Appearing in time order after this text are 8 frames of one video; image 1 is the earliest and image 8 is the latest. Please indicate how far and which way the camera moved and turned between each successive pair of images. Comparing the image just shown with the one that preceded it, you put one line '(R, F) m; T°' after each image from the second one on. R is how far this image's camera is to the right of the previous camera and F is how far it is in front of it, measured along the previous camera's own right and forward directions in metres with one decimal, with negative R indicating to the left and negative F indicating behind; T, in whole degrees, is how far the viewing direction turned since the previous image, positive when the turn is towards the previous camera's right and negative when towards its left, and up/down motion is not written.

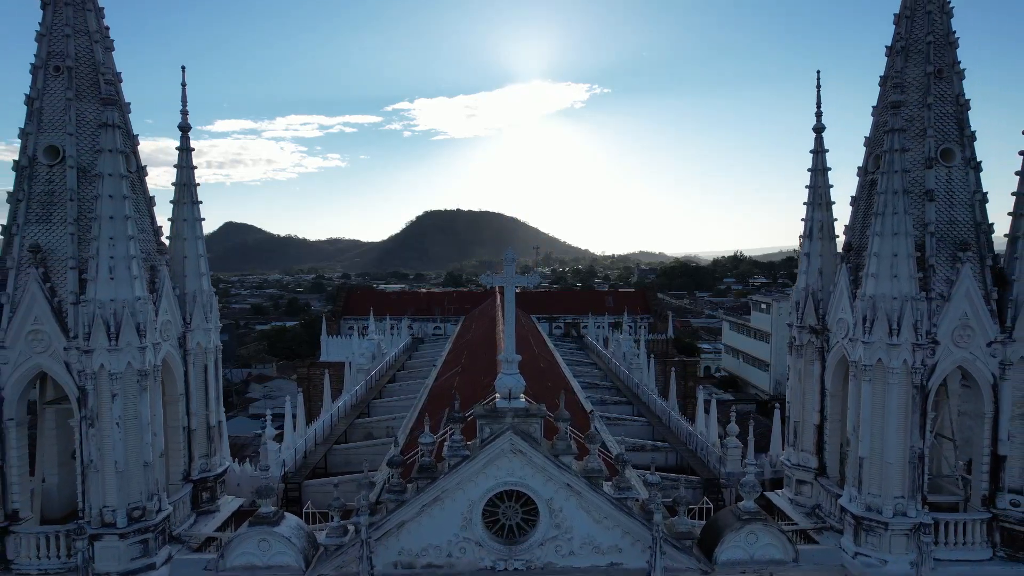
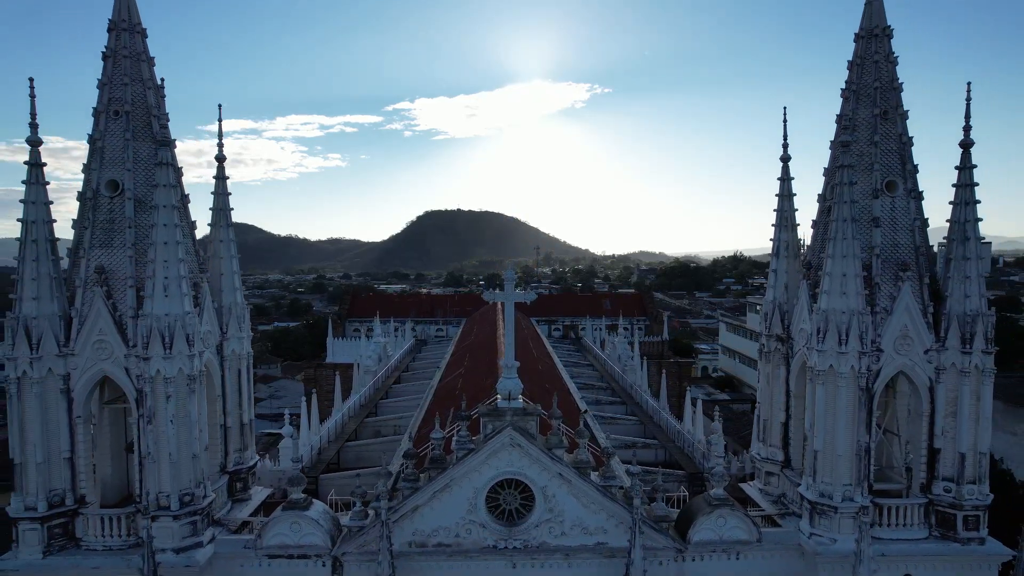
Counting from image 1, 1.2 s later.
(0.0, -1.1) m; 0°
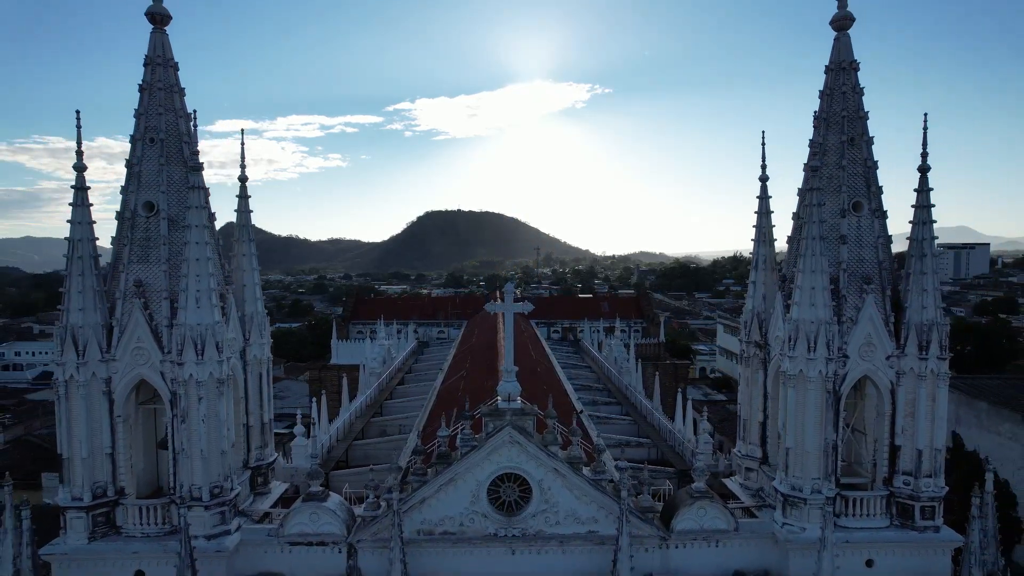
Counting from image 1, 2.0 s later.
(0.0, -0.8) m; 0°
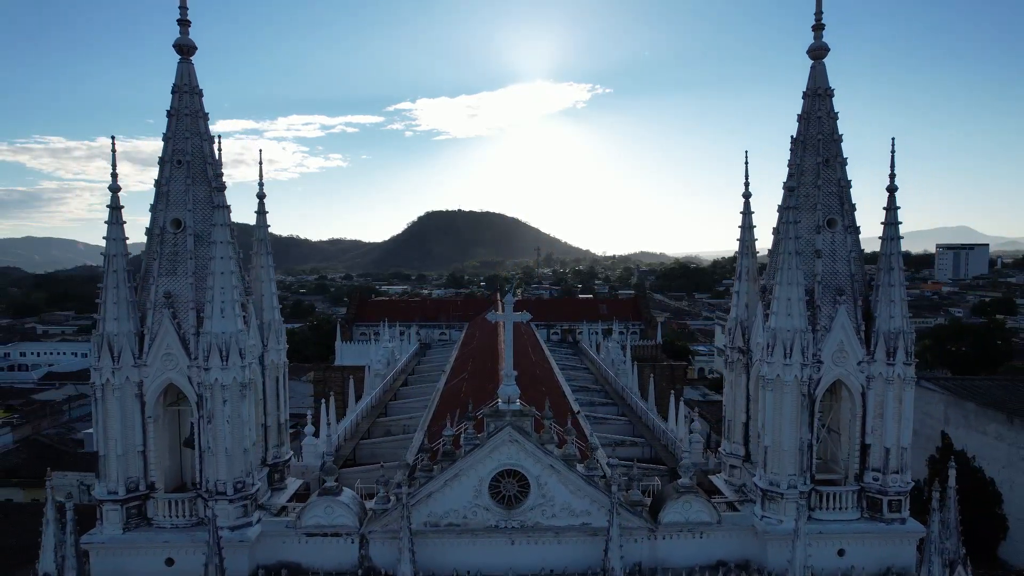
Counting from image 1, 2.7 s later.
(0.0, -0.7) m; 0°
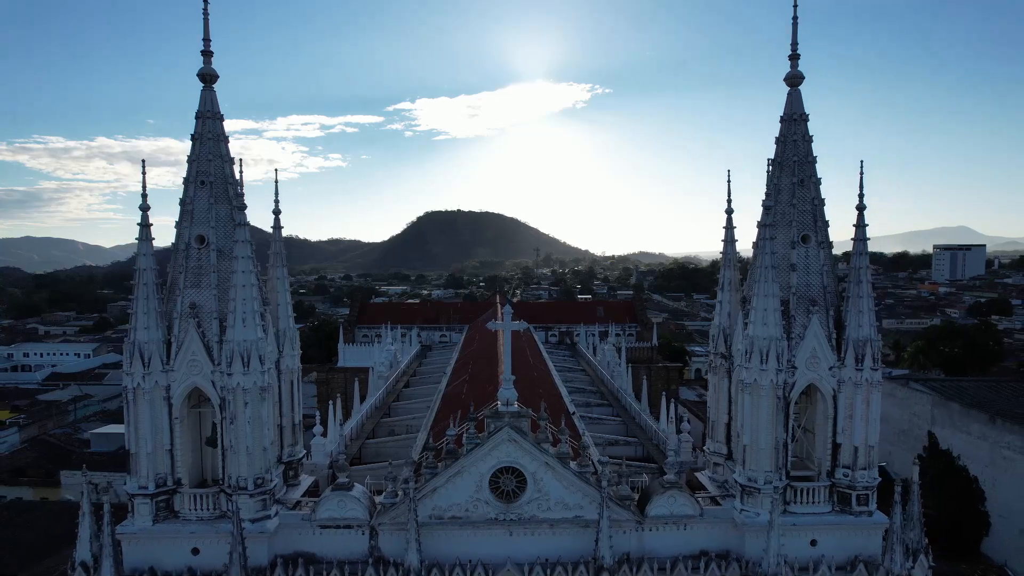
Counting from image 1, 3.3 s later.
(0.0, -0.8) m; 0°
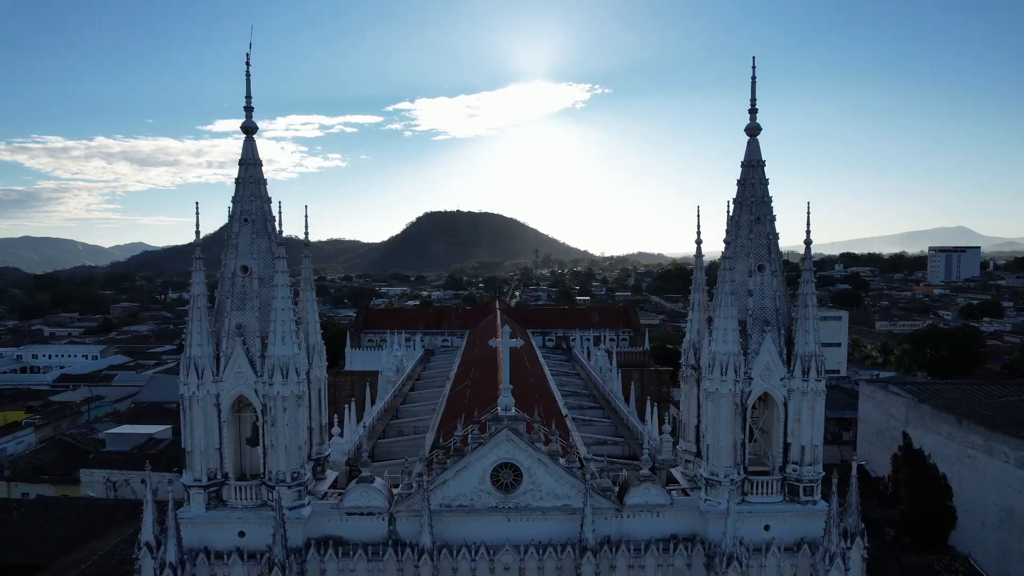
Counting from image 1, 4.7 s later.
(0.0, -1.8) m; 0°
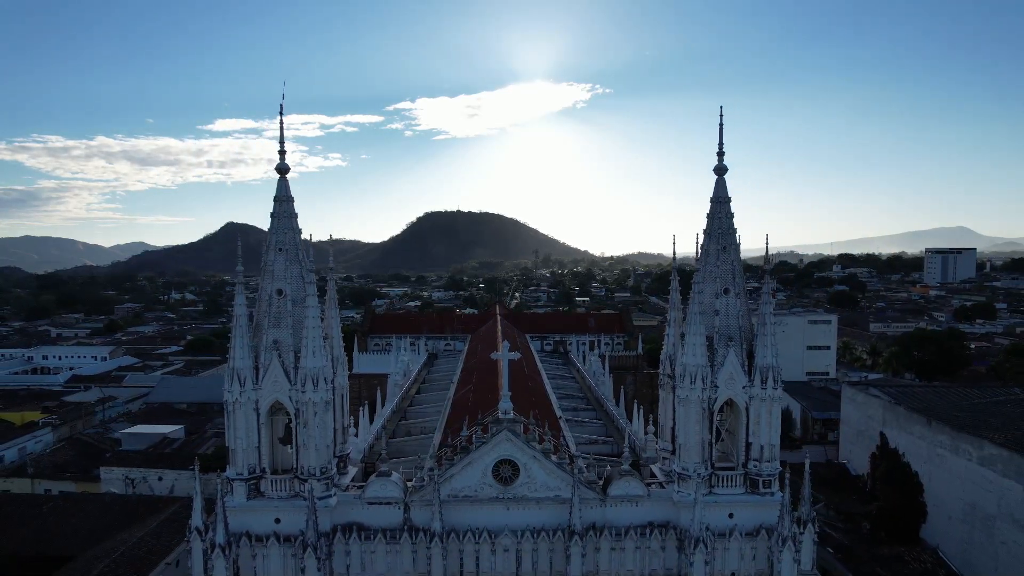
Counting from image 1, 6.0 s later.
(0.0, -1.9) m; 0°
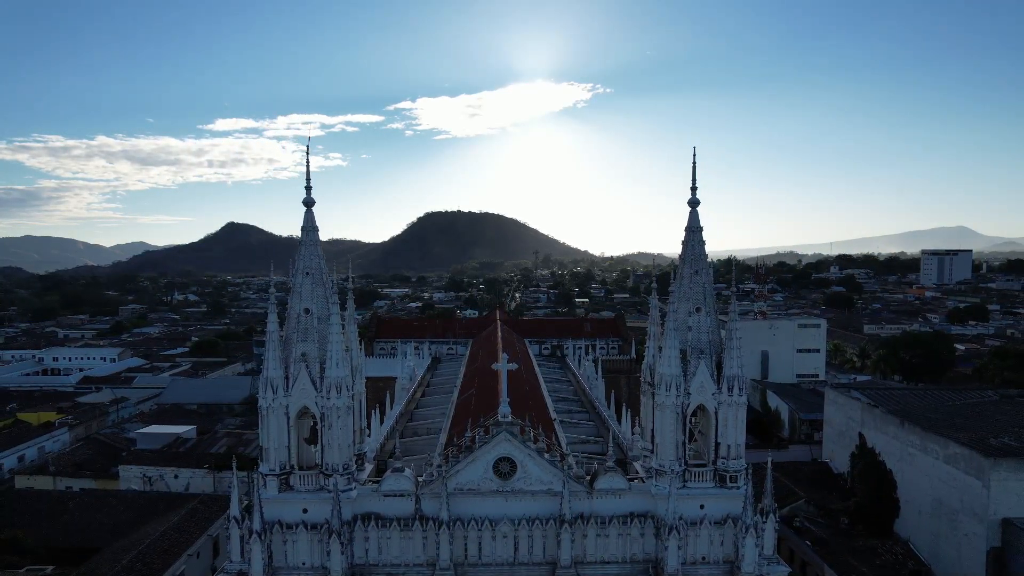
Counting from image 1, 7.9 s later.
(+0.1, -2.0) m; 0°
